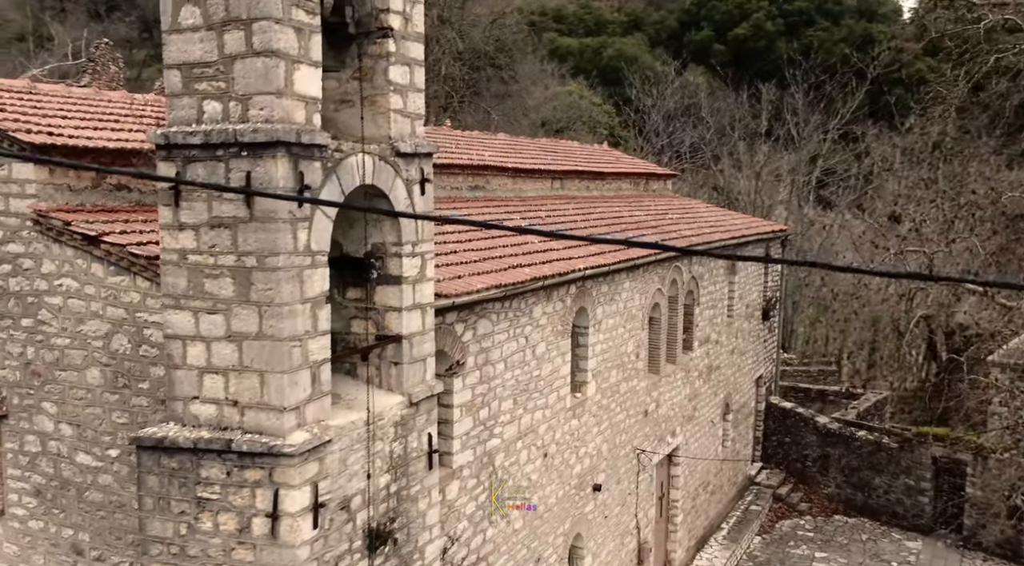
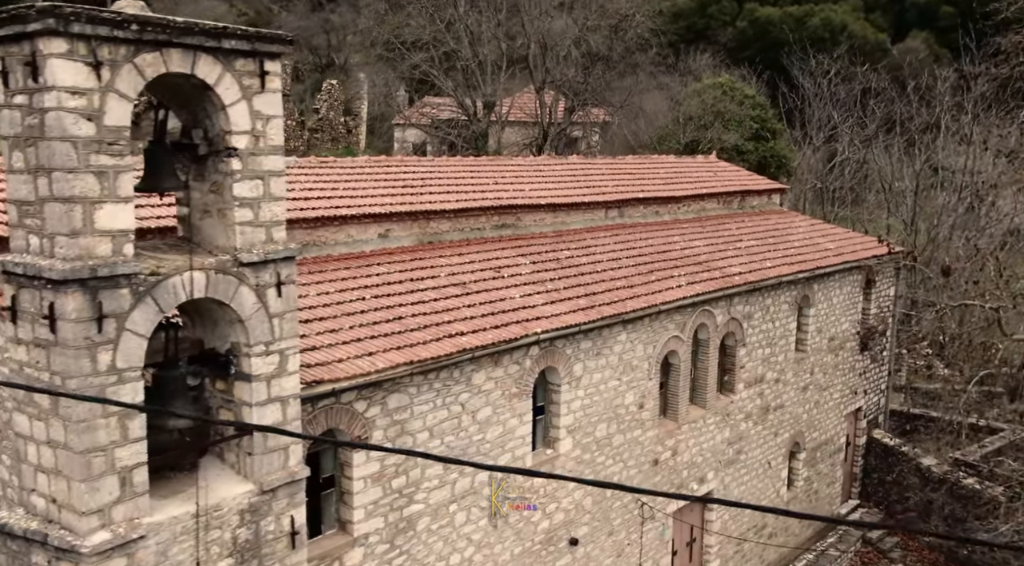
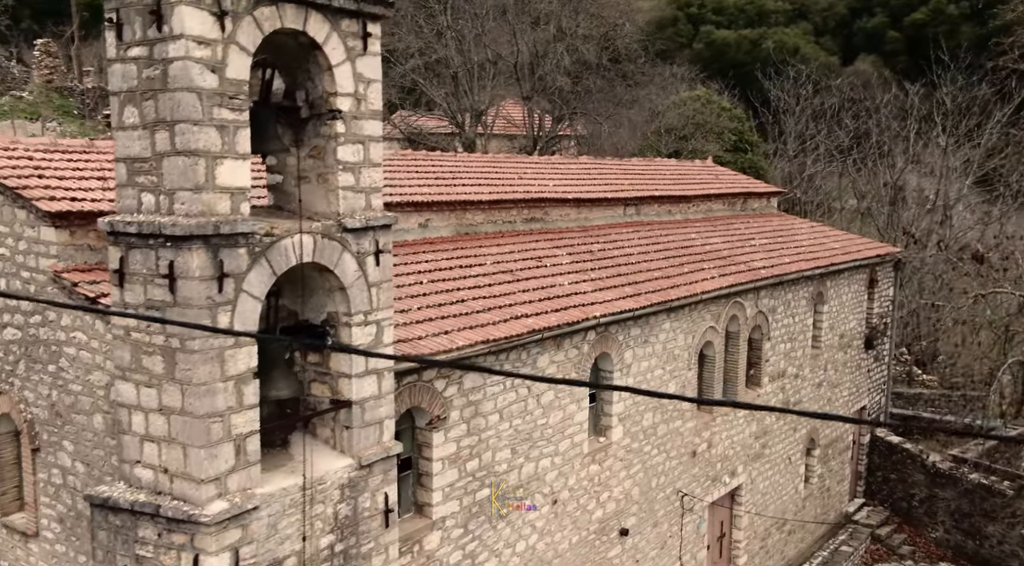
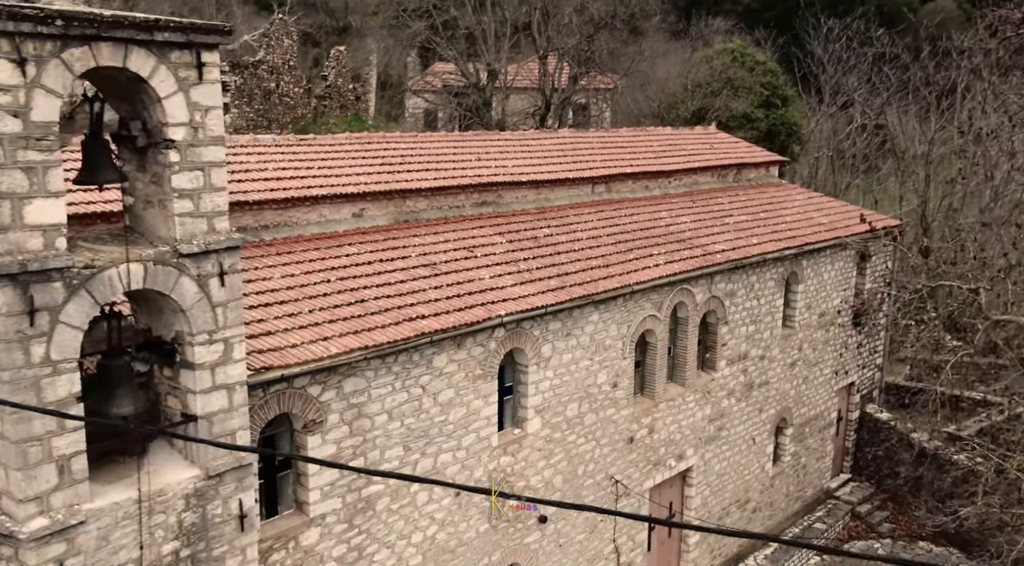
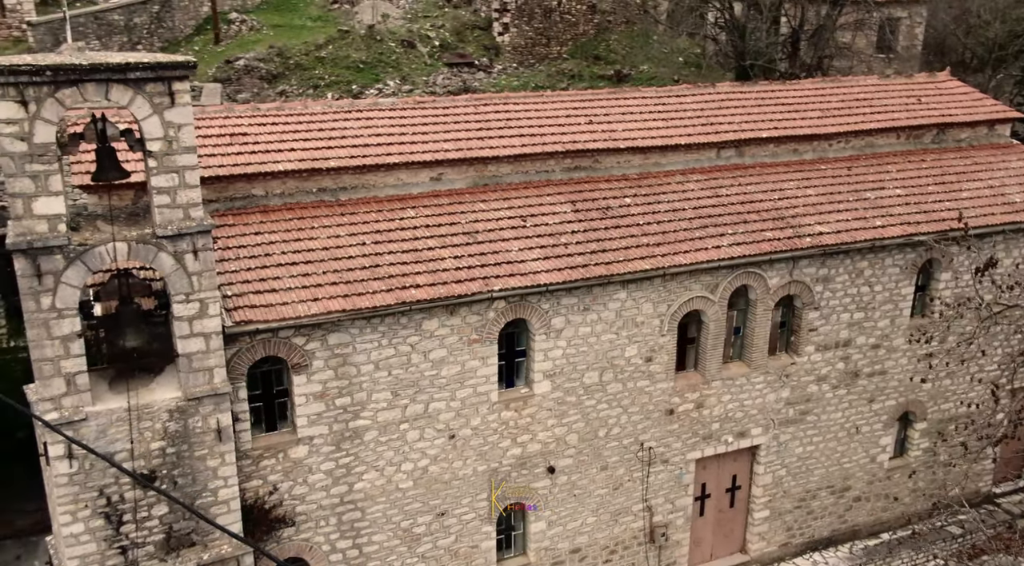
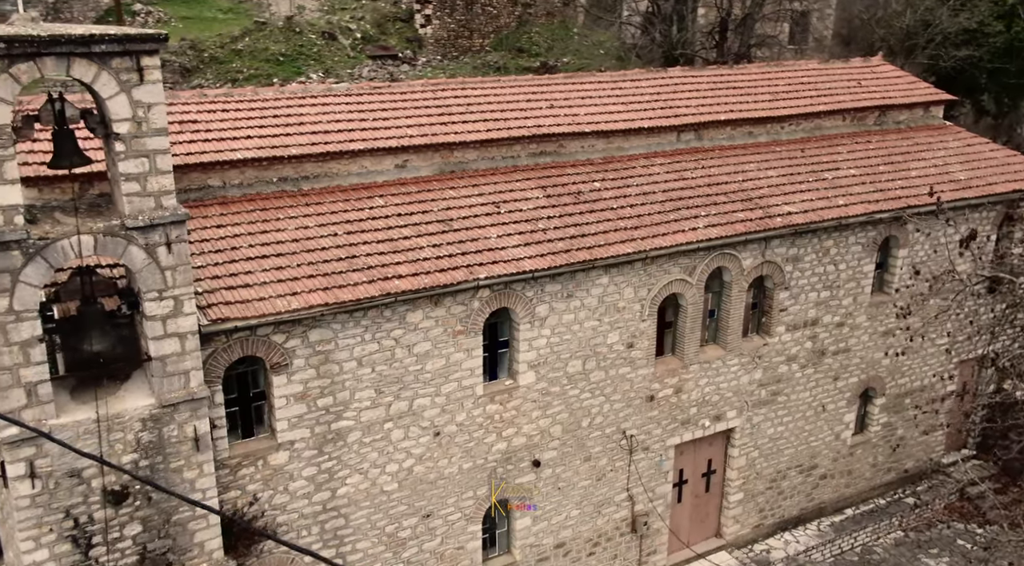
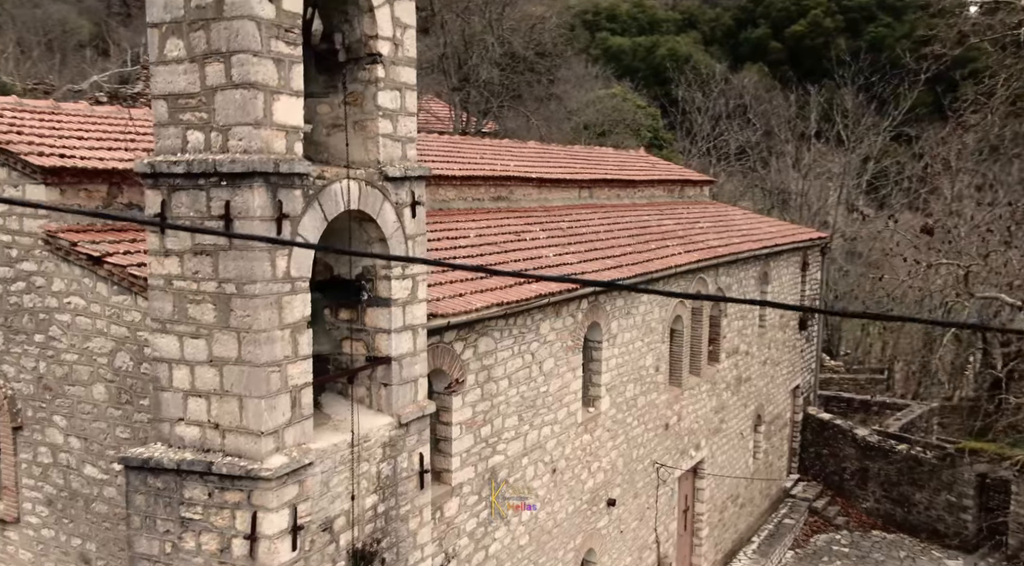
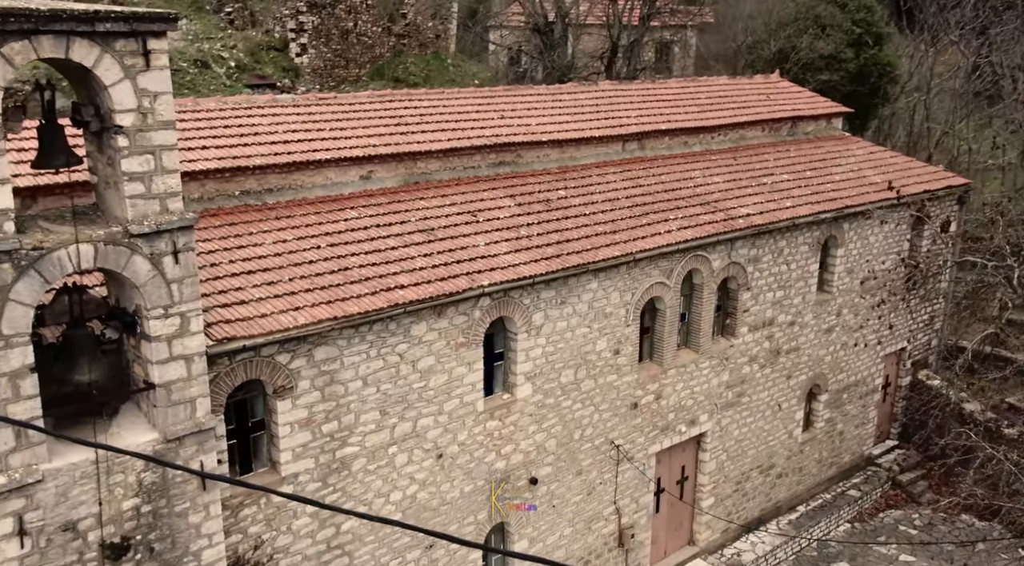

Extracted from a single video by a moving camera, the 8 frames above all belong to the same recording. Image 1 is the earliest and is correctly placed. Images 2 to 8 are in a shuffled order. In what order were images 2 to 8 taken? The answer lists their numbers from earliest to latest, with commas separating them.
7, 3, 2, 4, 8, 6, 5
